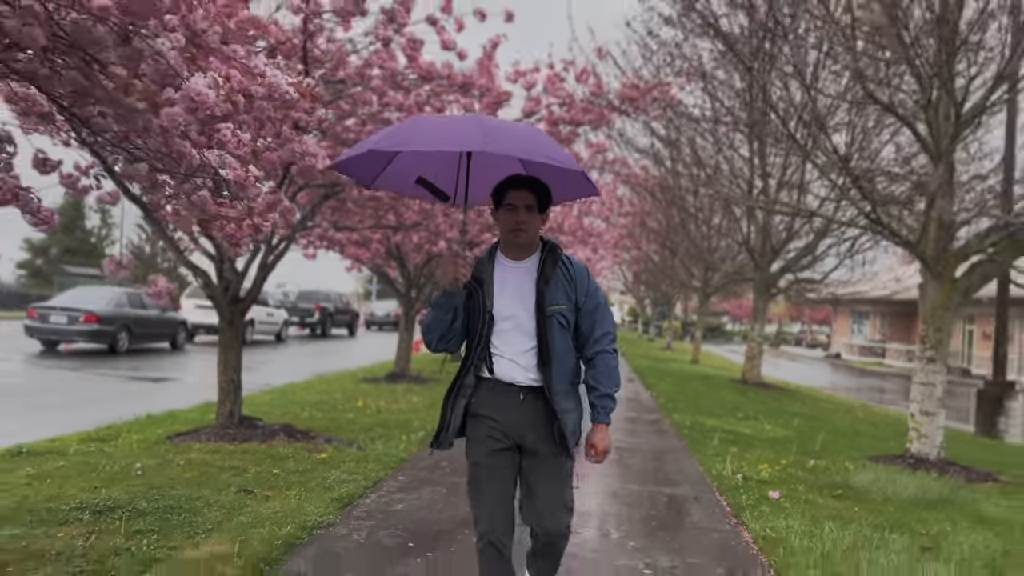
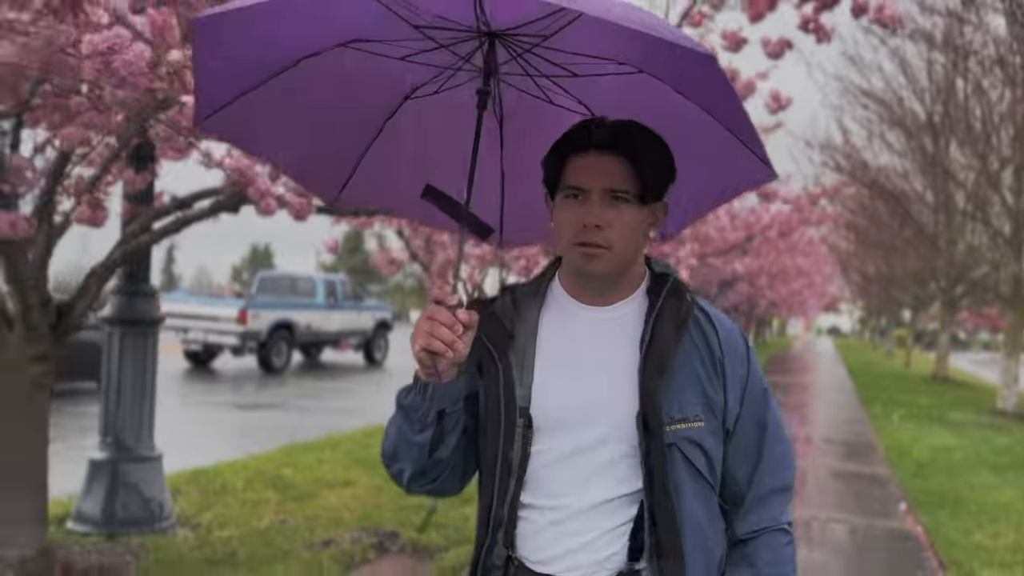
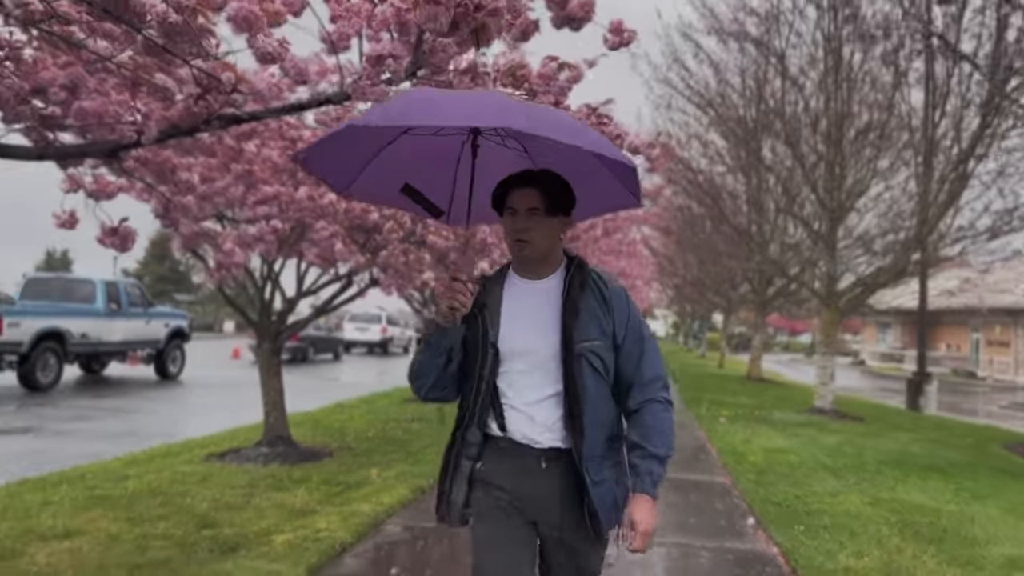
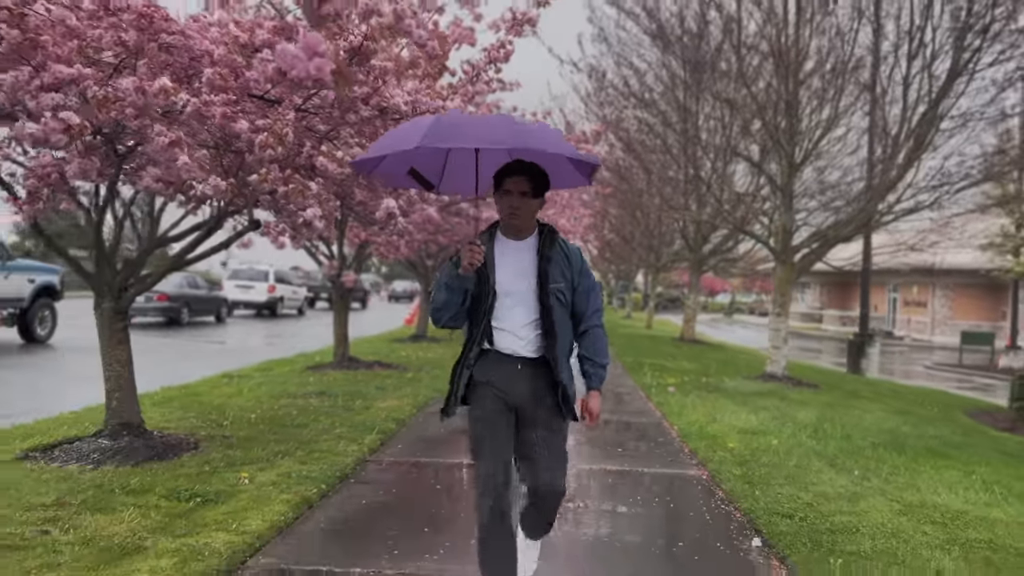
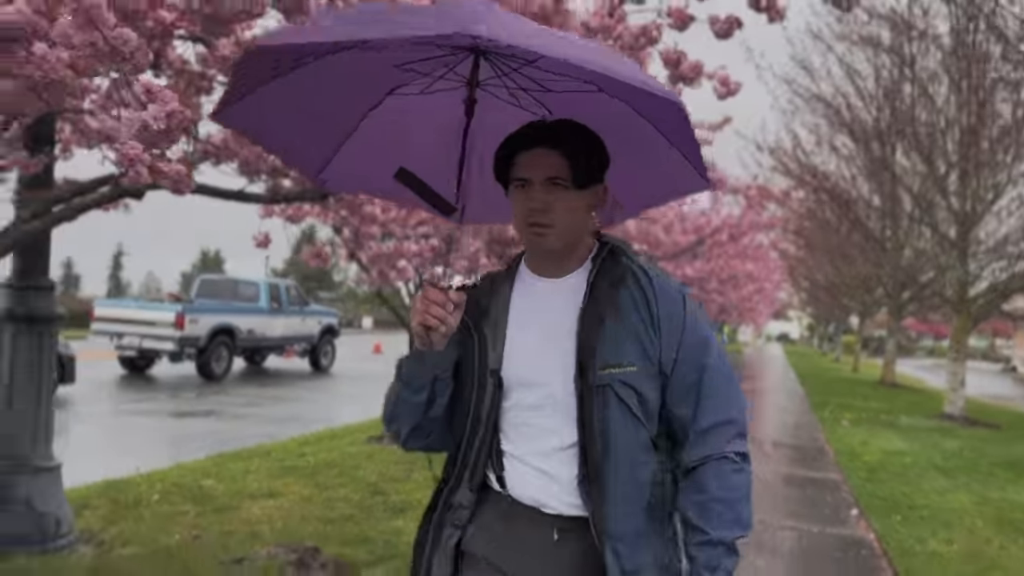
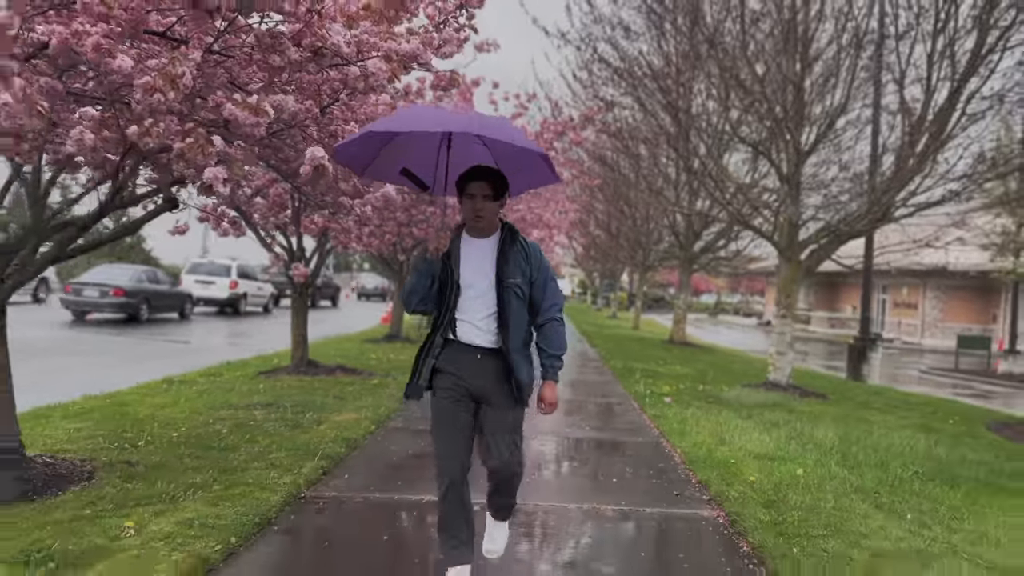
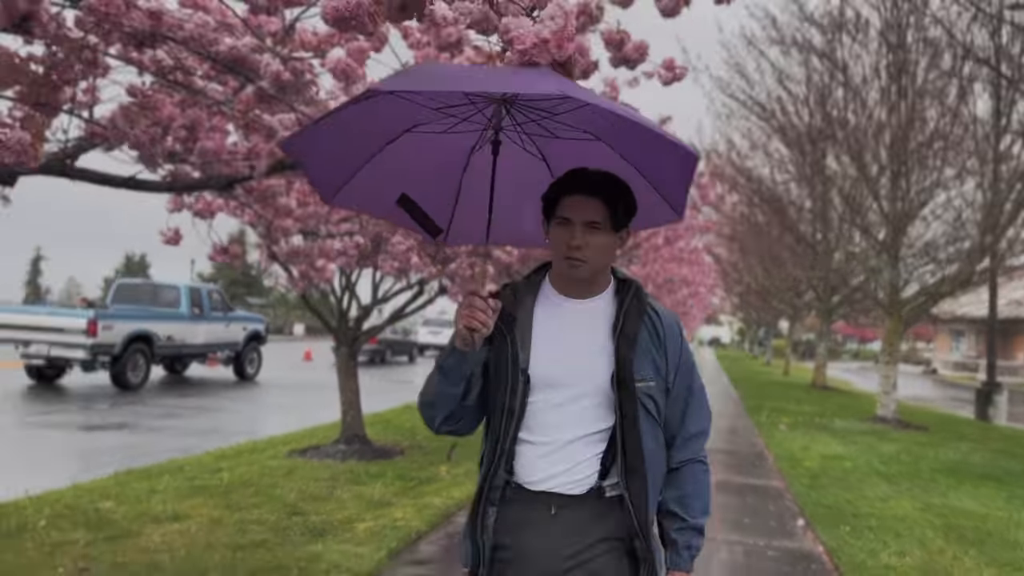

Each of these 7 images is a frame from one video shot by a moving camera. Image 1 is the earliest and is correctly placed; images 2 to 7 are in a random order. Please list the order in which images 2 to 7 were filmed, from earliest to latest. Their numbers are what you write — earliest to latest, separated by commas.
6, 4, 3, 7, 5, 2
